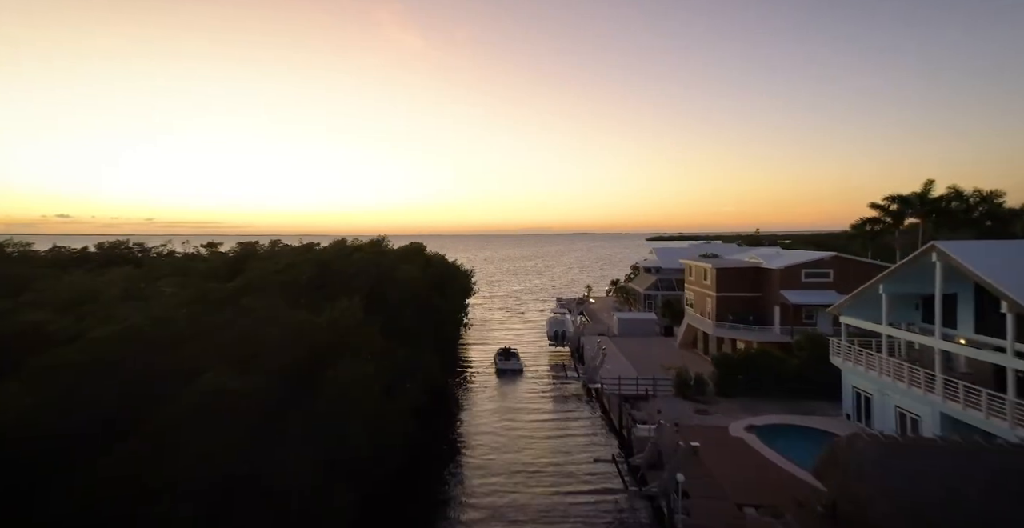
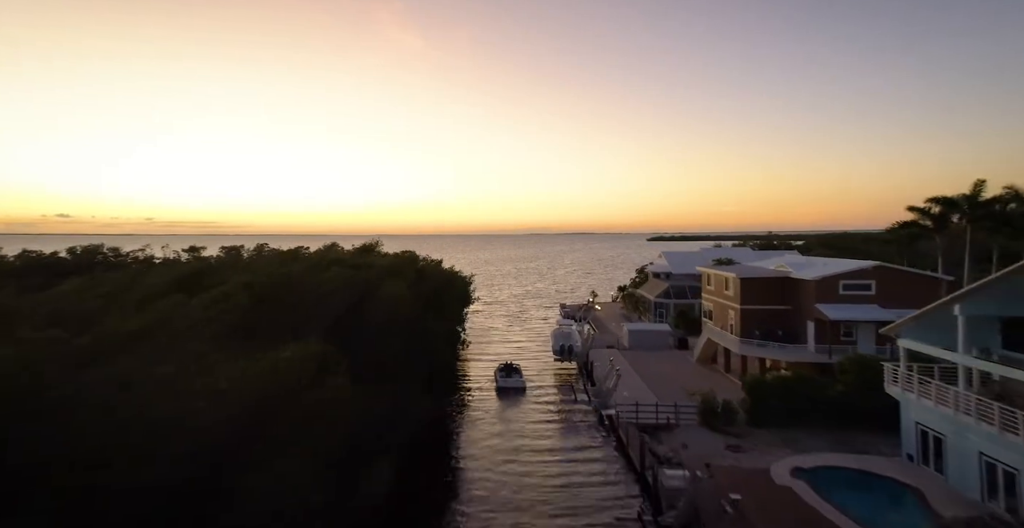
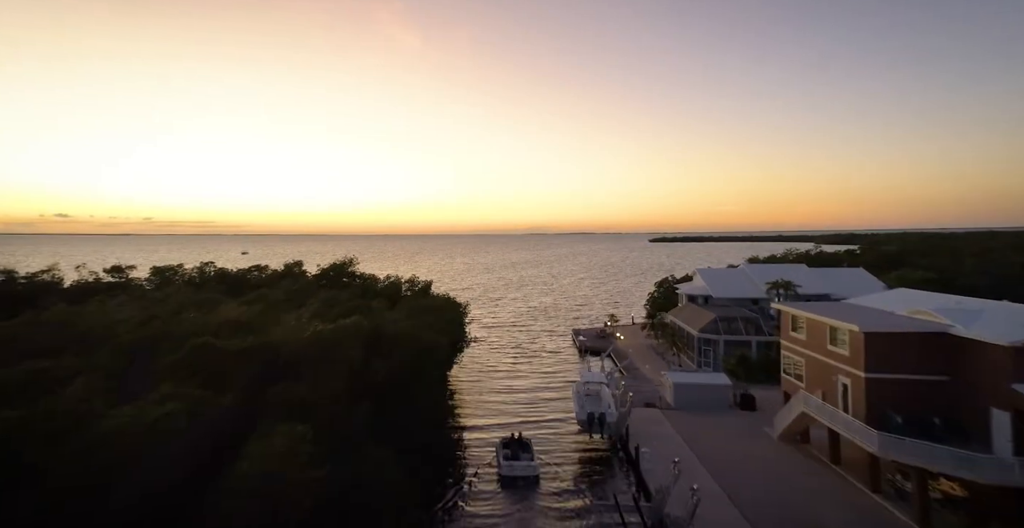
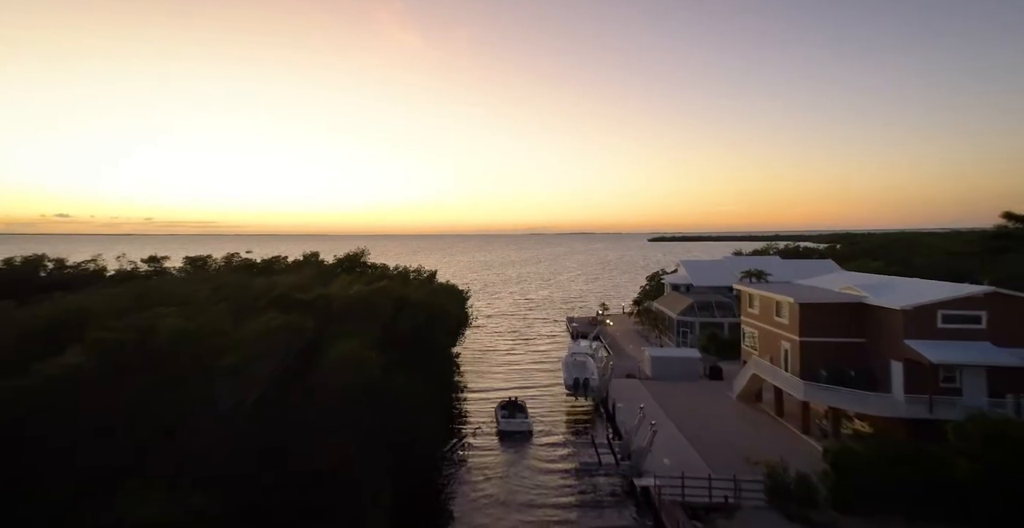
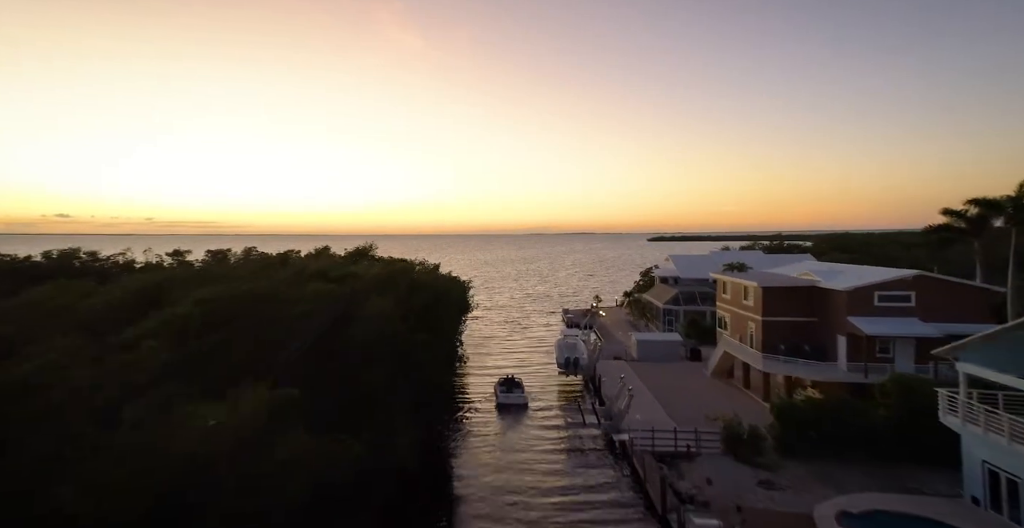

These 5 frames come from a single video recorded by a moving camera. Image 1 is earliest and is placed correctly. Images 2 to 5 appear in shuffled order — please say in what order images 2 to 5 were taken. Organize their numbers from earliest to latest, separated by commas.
2, 5, 4, 3
